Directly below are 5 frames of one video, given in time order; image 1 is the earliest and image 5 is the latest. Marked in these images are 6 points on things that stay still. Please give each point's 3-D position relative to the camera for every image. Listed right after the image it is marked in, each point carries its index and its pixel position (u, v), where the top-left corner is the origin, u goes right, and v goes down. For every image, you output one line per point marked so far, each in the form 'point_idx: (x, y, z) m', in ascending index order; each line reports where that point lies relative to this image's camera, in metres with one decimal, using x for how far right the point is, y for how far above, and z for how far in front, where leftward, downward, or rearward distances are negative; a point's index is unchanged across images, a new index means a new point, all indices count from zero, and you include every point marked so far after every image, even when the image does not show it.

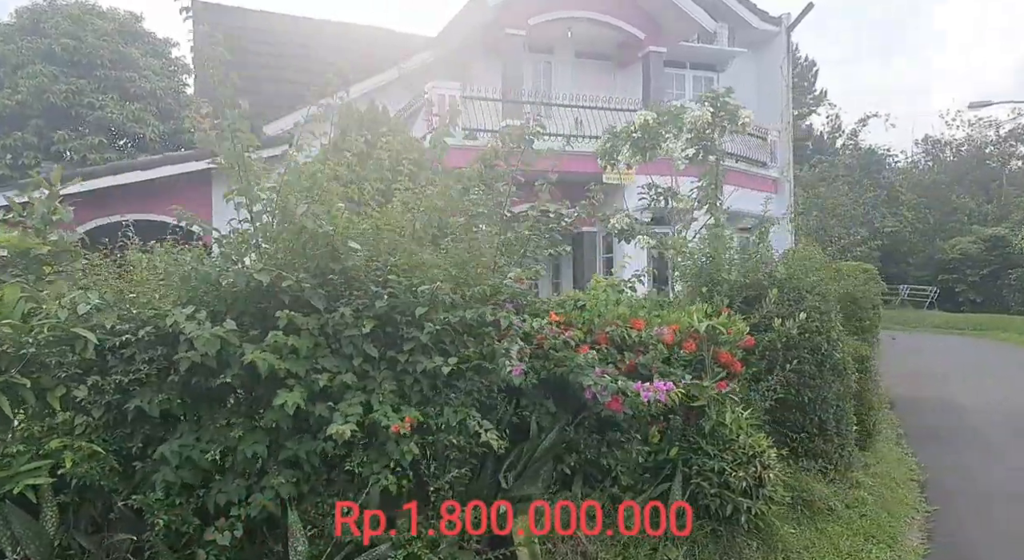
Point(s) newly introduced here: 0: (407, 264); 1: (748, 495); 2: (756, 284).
0: (-0.5, +0.1, +3.3) m
1: (+1.4, -1.3, +4.0) m
2: (+2.0, 0.0, +5.4) m
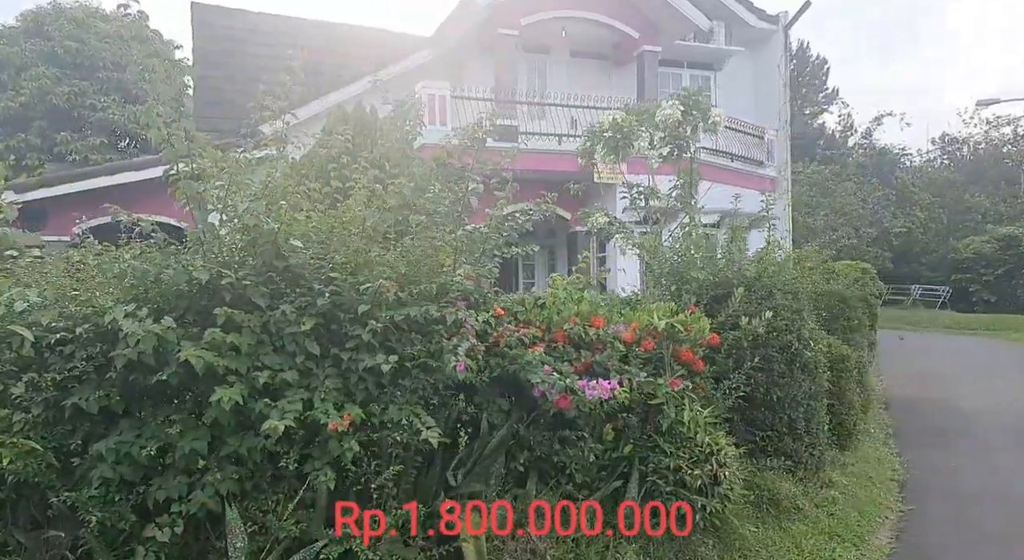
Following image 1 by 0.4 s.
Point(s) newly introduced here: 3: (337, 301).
0: (-0.8, +0.1, +3.3) m
1: (+1.1, -1.3, +4.0) m
2: (+1.7, 0.0, +5.3) m
3: (-0.8, -0.1, +3.2) m
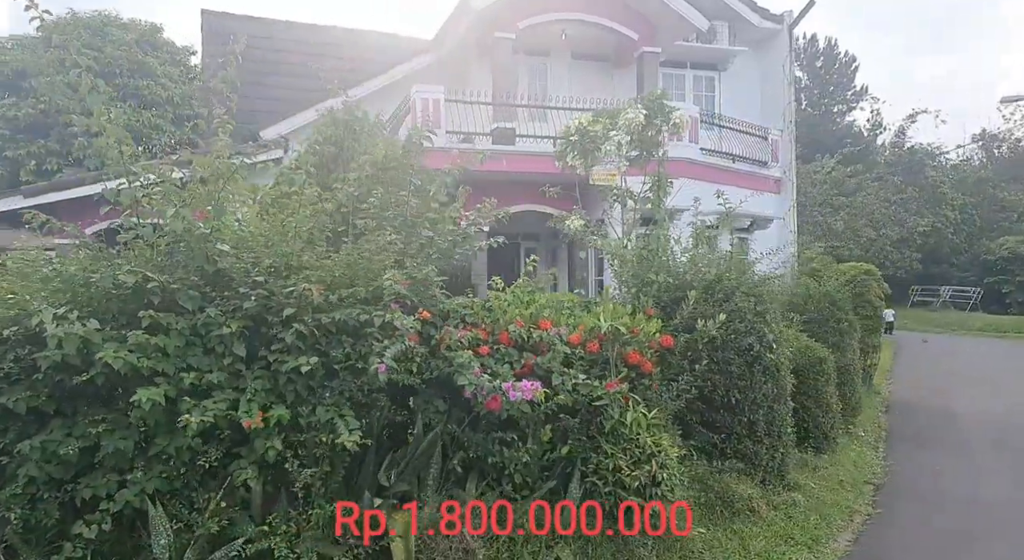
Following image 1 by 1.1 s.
0: (-1.2, +0.1, +3.4) m
1: (+0.8, -1.3, +4.0) m
2: (+1.4, 0.0, +5.4) m
3: (-1.2, -0.1, +3.3) m
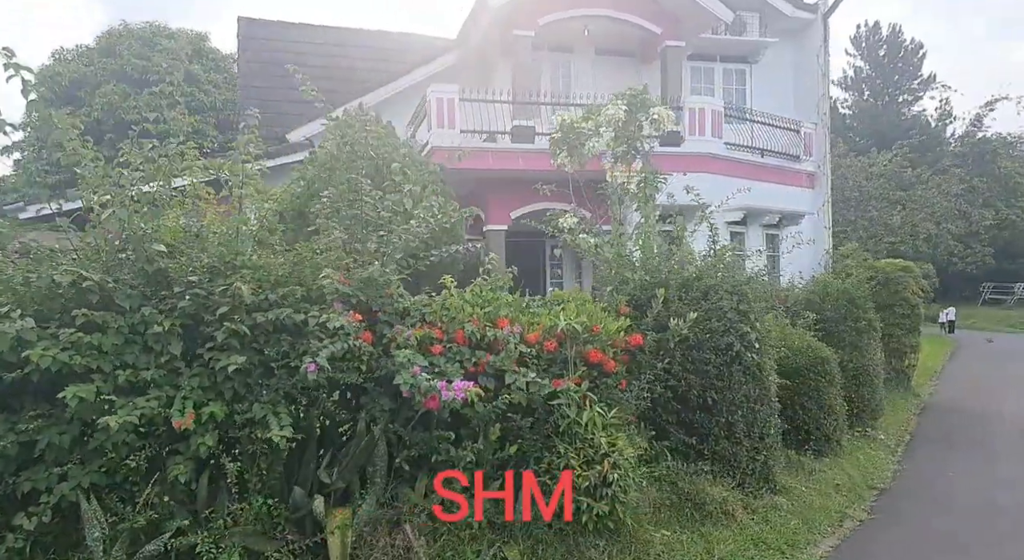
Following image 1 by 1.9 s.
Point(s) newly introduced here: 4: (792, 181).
0: (-1.5, +0.1, +3.5) m
1: (+0.5, -1.3, +4.0) m
2: (+1.2, 0.0, +5.2) m
3: (-1.6, -0.1, +3.4) m
4: (+6.3, +2.2, +15.0) m
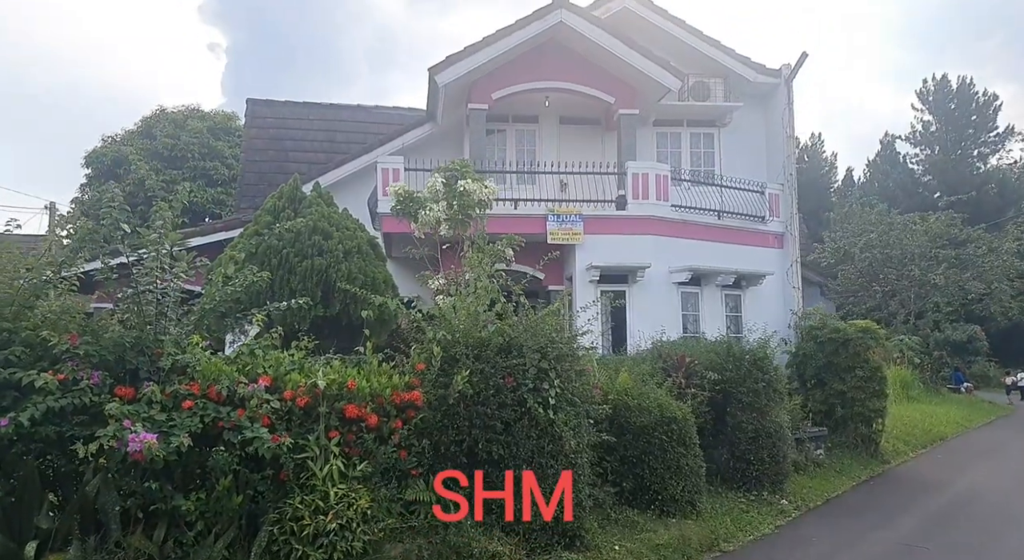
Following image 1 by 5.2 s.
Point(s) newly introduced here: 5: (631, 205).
0: (-3.3, -0.3, +4.0) m
1: (-1.2, -1.7, +4.1) m
2: (-0.4, -0.5, +5.5) m
3: (-3.4, -0.5, +3.8) m
4: (+5.5, +0.9, +14.9) m
5: (+2.4, +1.5, +13.2) m
